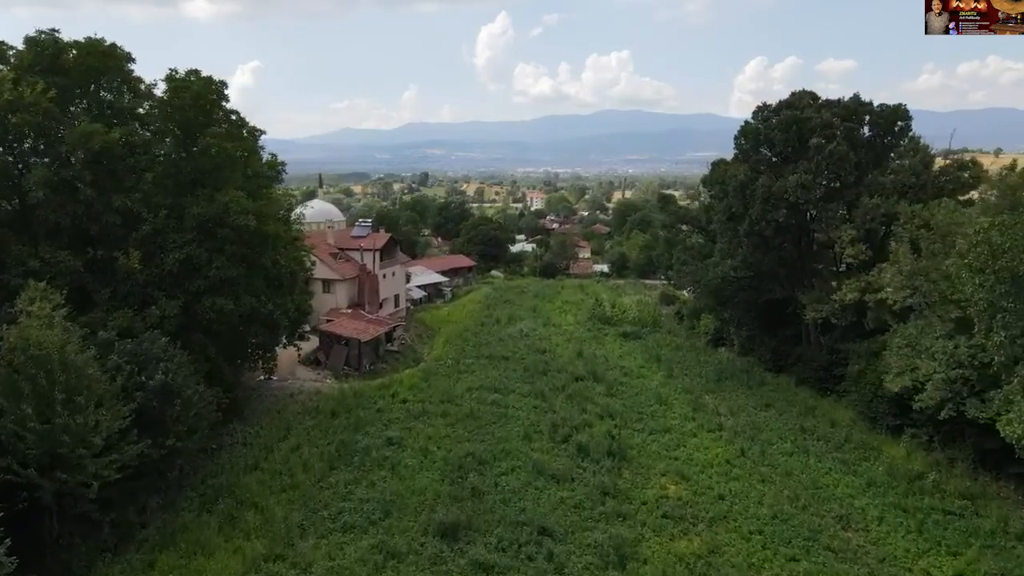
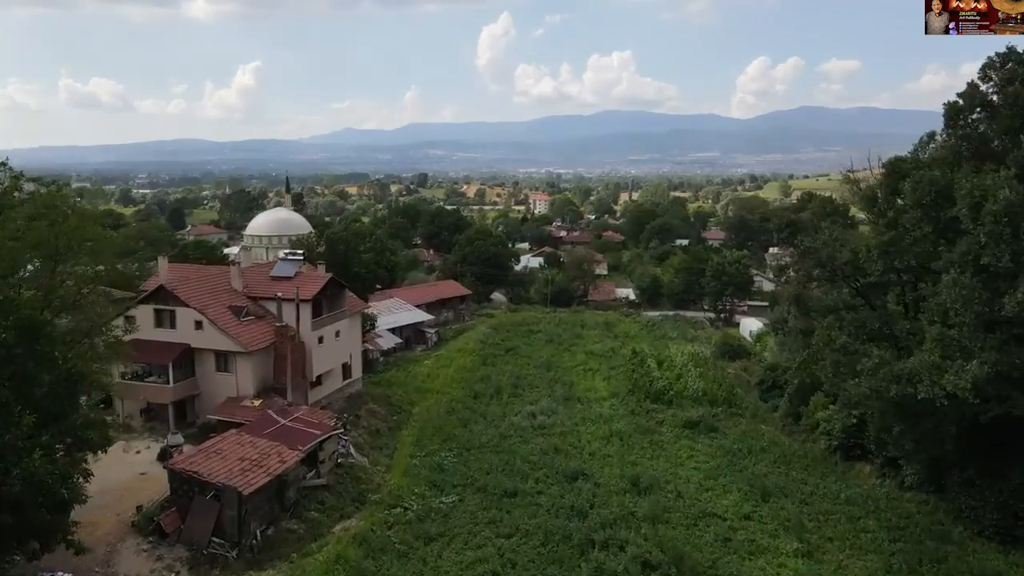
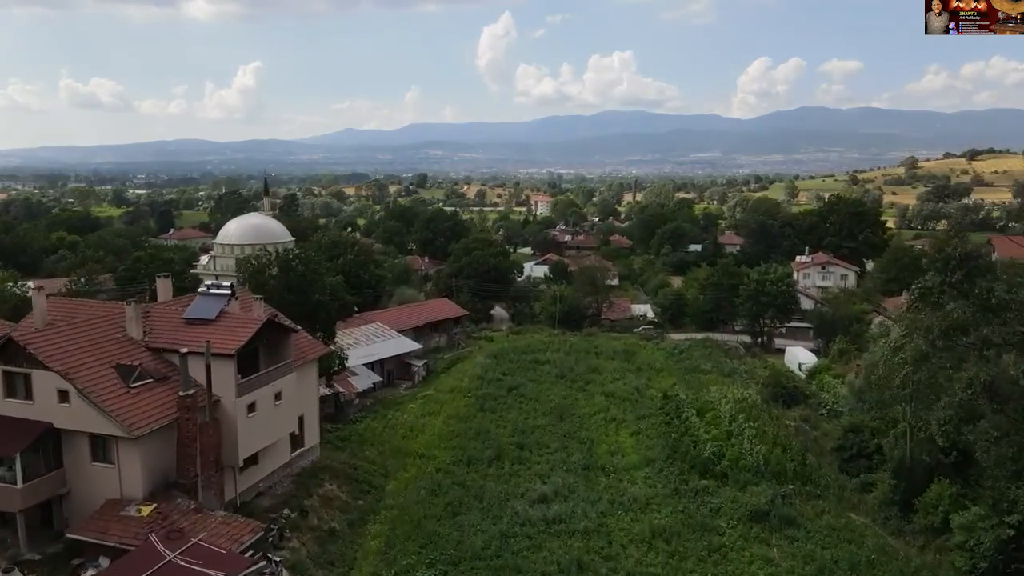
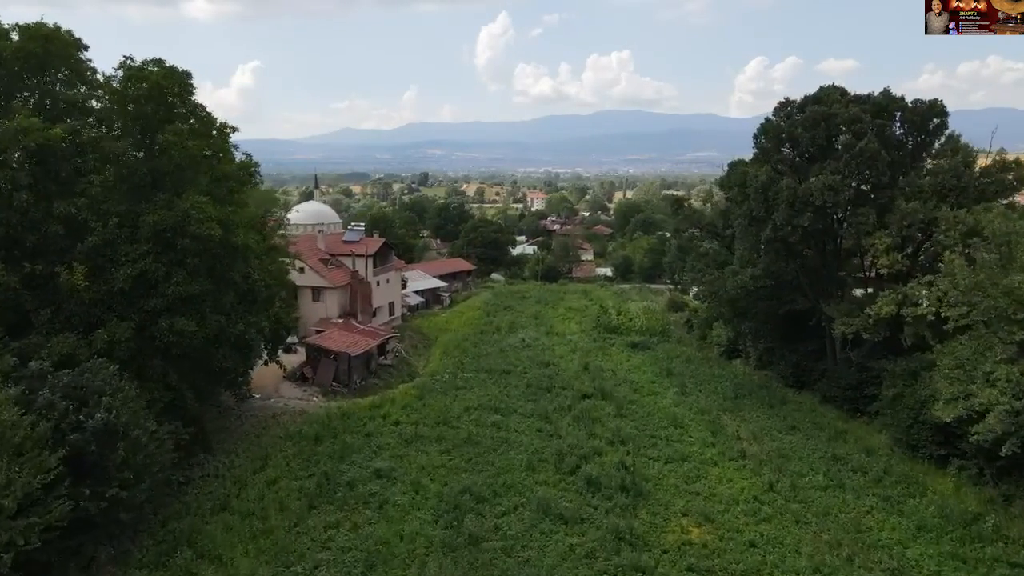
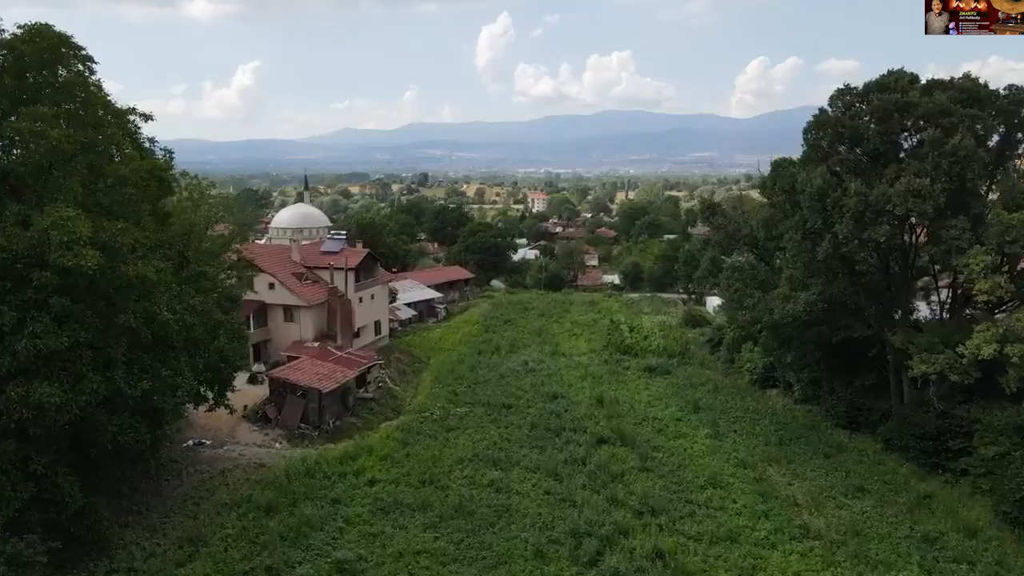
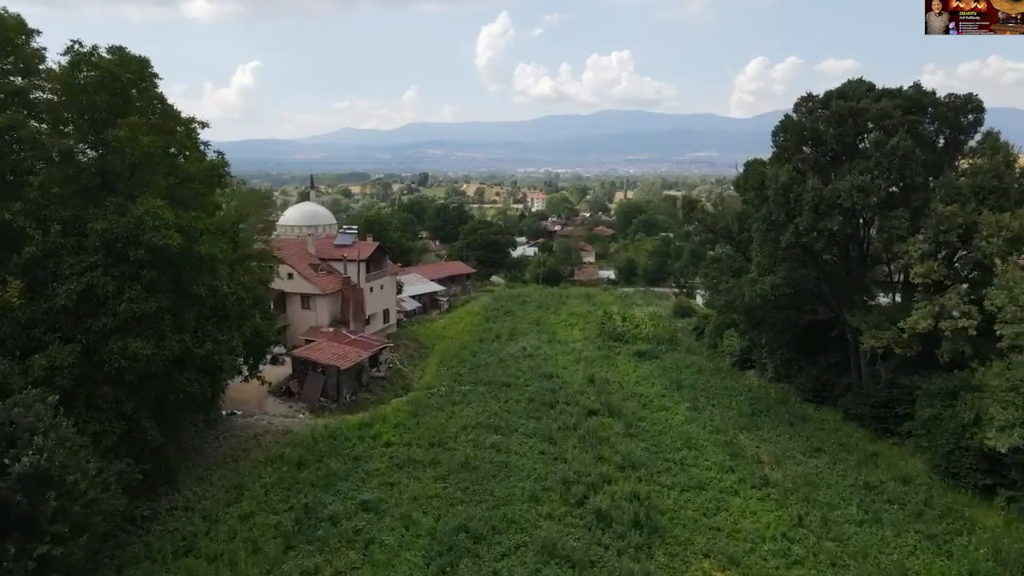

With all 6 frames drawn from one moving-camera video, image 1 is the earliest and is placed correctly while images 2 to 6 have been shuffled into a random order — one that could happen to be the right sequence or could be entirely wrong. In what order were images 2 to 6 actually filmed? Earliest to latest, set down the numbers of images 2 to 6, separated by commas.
4, 6, 5, 2, 3
